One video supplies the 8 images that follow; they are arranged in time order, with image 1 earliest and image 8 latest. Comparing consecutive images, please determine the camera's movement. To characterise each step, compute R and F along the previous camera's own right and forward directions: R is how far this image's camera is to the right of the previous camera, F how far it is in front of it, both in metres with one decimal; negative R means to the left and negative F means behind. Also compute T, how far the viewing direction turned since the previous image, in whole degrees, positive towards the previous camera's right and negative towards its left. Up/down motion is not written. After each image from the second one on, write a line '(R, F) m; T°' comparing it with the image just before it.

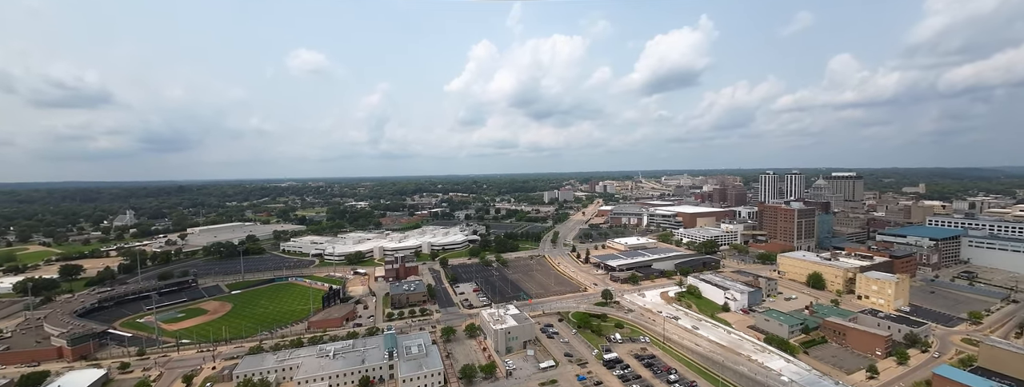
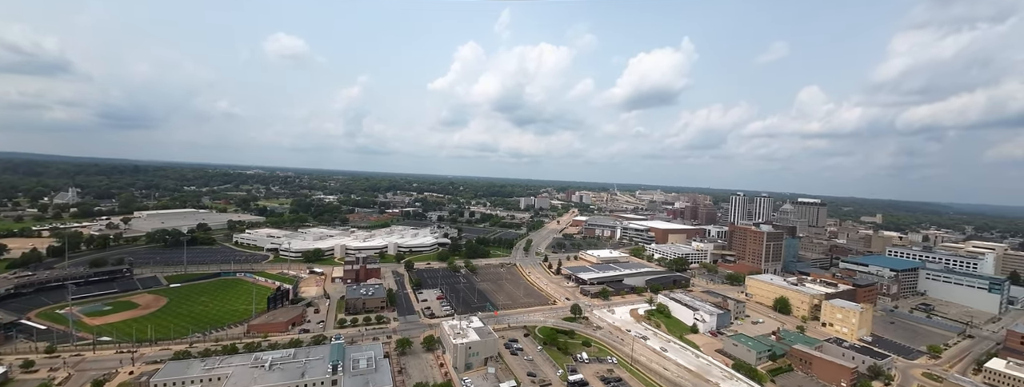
(+0.3, +1.3) m; +3°
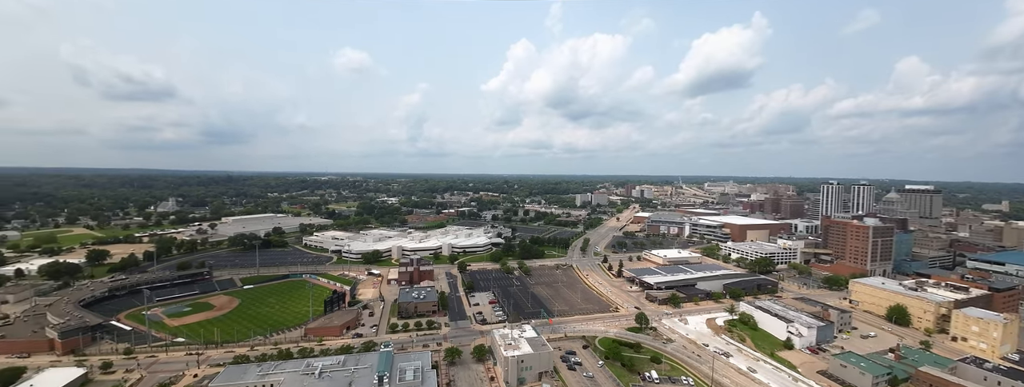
(+0.2, +2.0) m; -9°
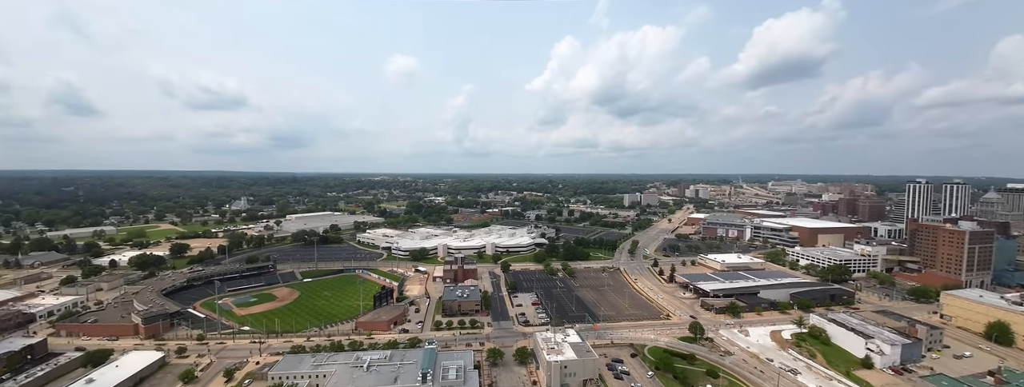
(+0.1, +0.5) m; -7°
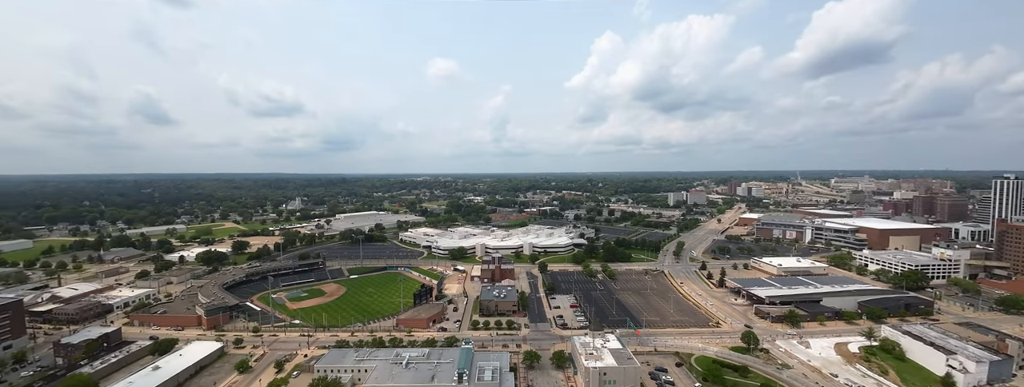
(+0.1, +0.4) m; -6°
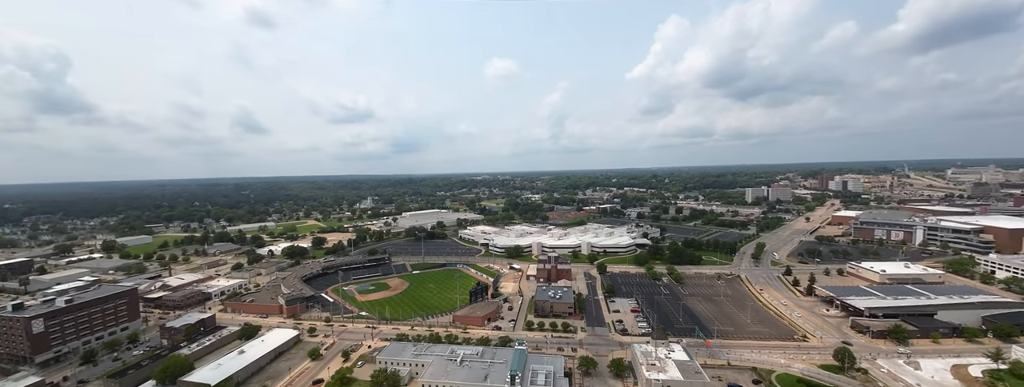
(+0.3, +0.6) m; -9°
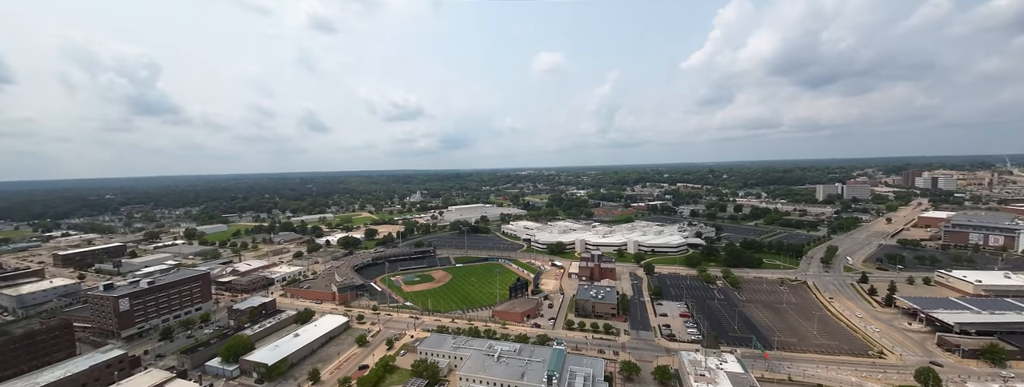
(+0.3, +0.4) m; -7°
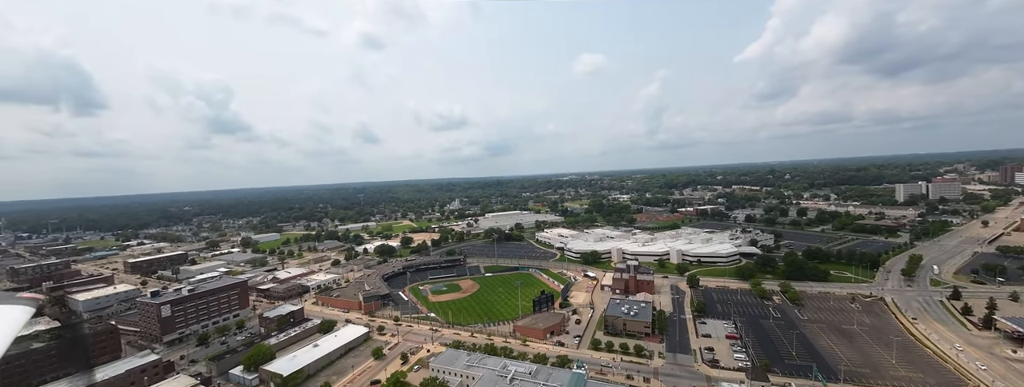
(+1.5, +1.4) m; -7°
